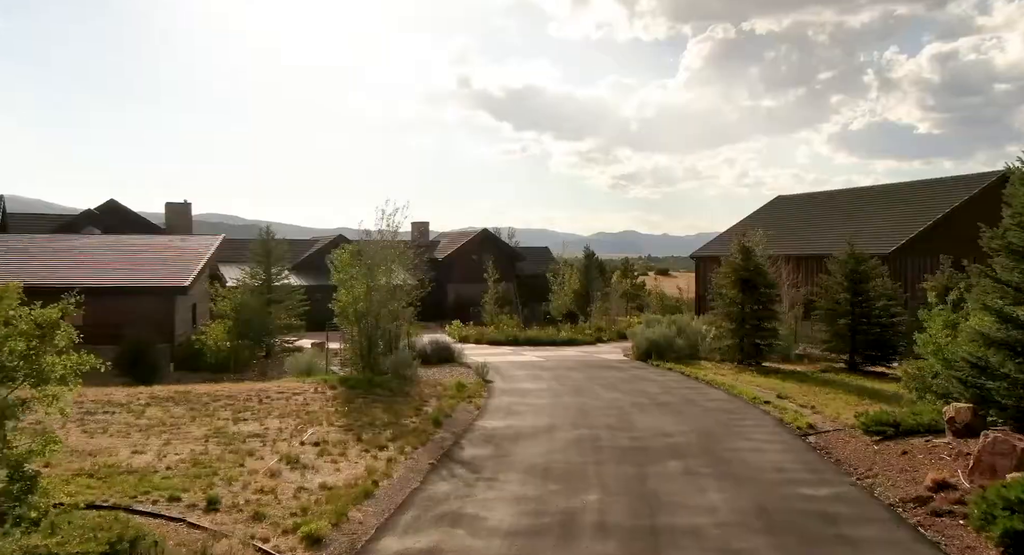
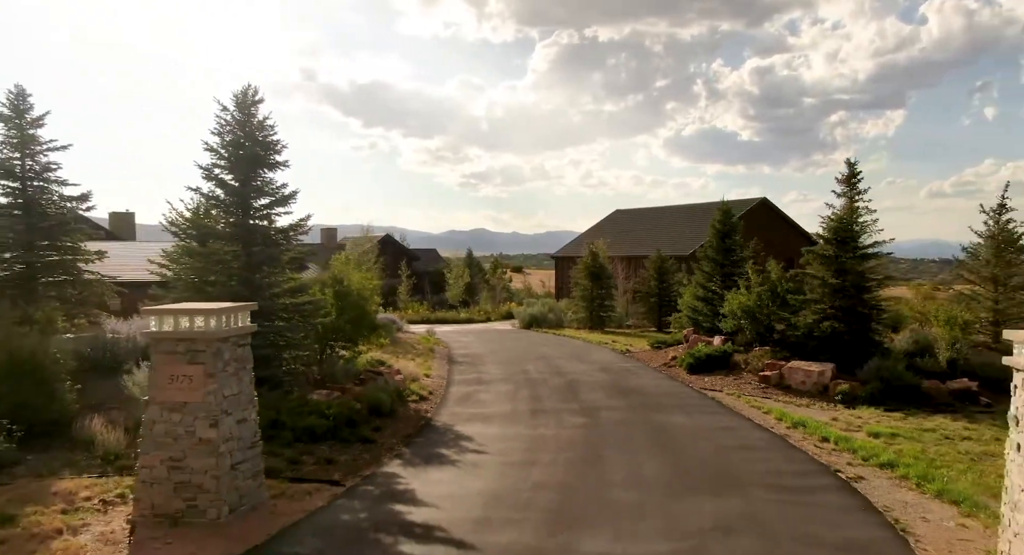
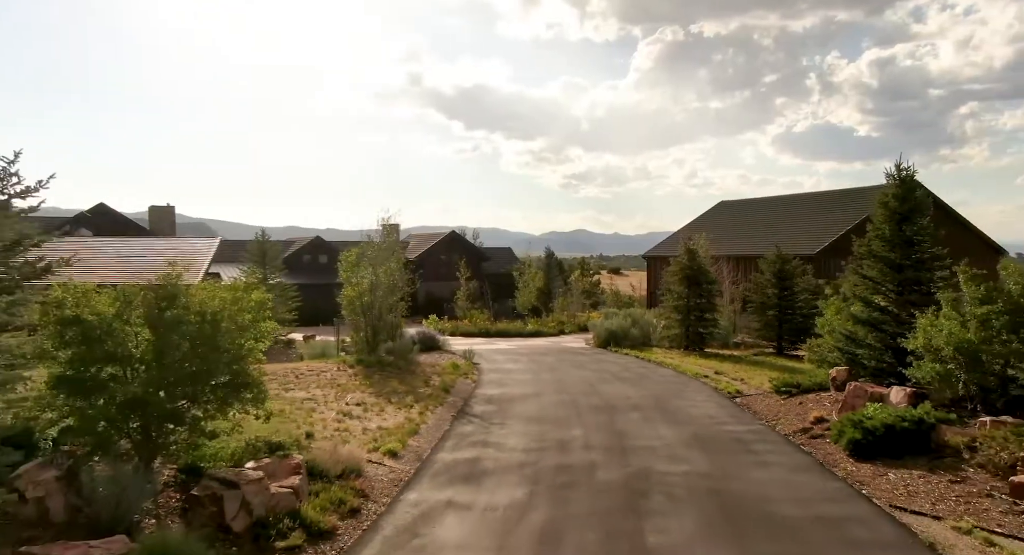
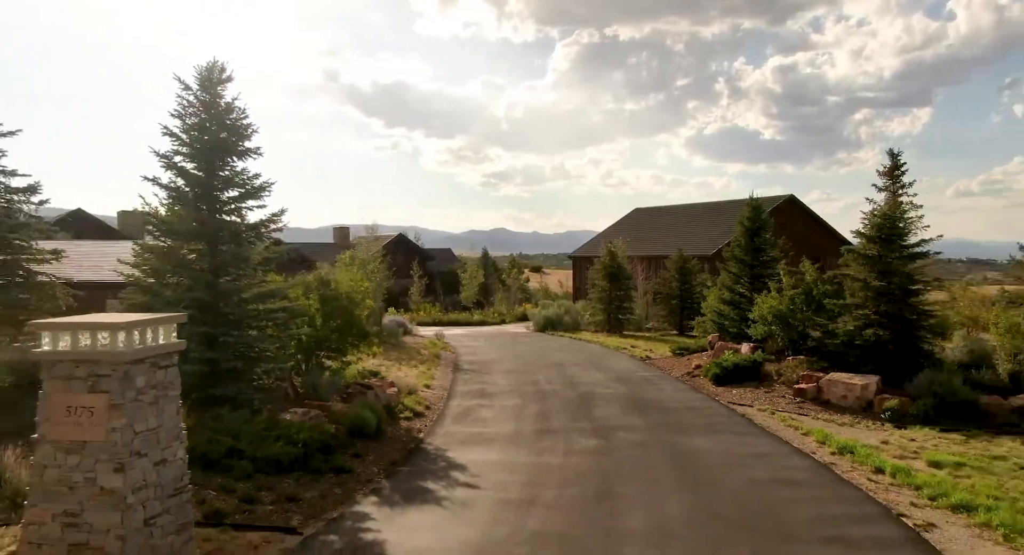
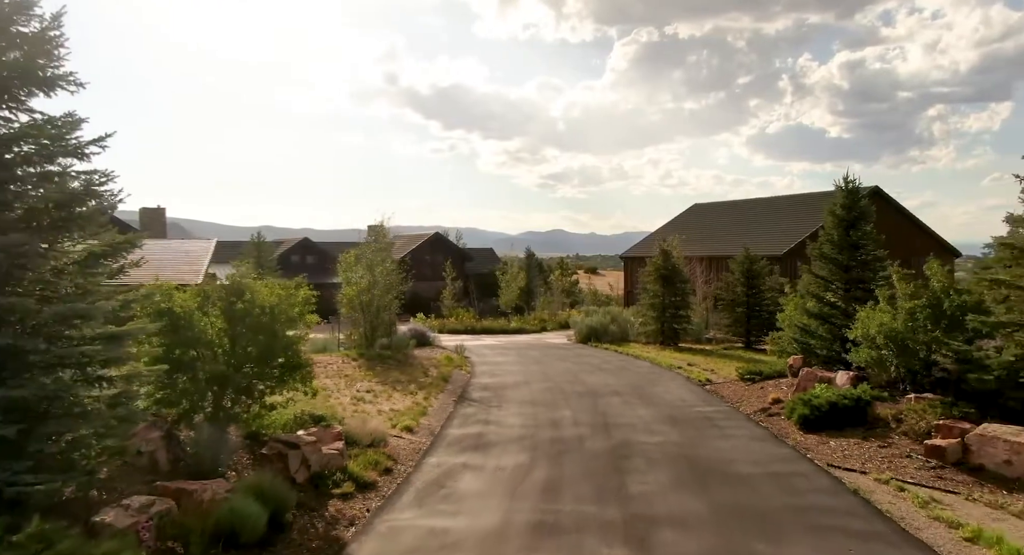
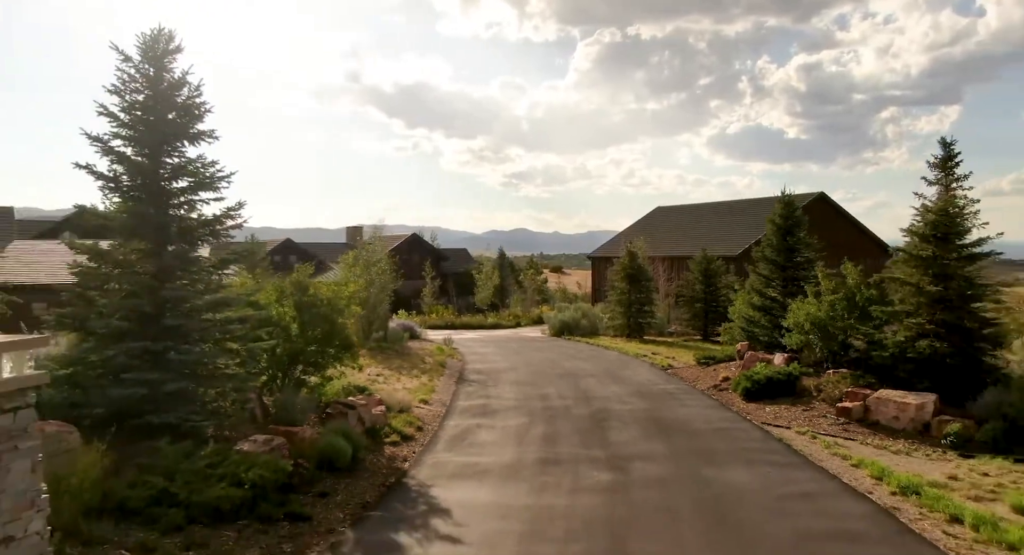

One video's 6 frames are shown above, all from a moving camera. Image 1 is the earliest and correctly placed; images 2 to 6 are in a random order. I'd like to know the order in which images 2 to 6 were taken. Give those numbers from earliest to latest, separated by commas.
3, 5, 6, 4, 2
